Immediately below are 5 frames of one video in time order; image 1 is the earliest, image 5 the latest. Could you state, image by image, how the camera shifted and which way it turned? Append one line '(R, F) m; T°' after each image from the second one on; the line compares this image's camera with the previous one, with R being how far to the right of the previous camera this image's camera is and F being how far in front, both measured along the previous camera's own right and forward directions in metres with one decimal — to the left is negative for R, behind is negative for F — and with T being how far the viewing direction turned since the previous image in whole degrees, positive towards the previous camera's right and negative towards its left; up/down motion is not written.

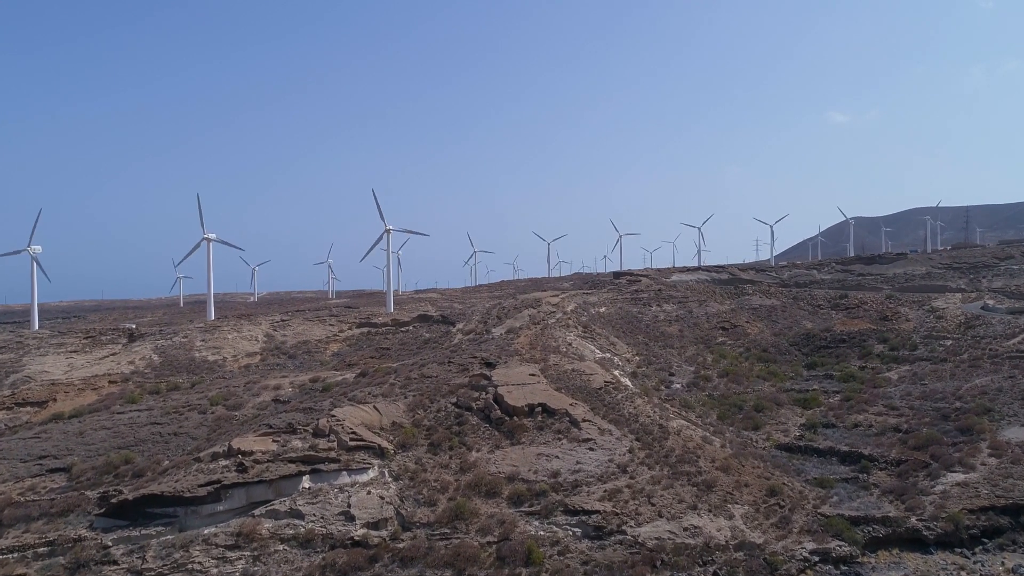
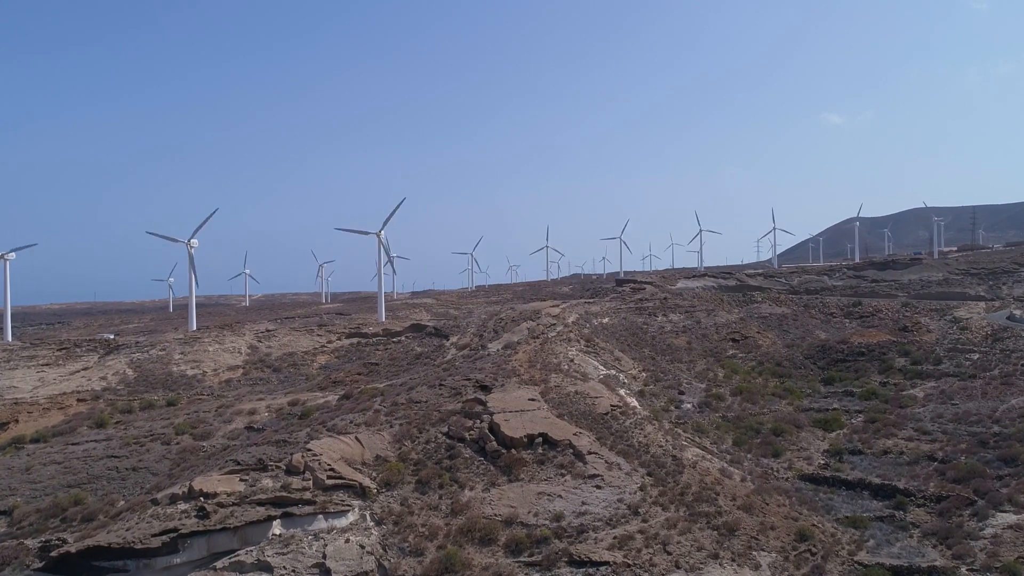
(0.0, +2.6) m; 0°
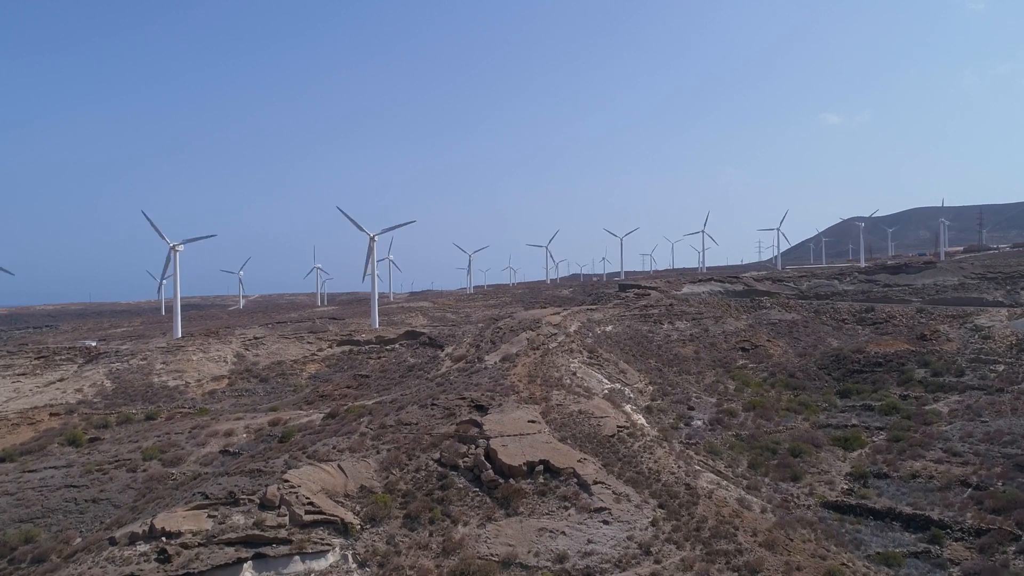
(0.0, +2.1) m; 0°
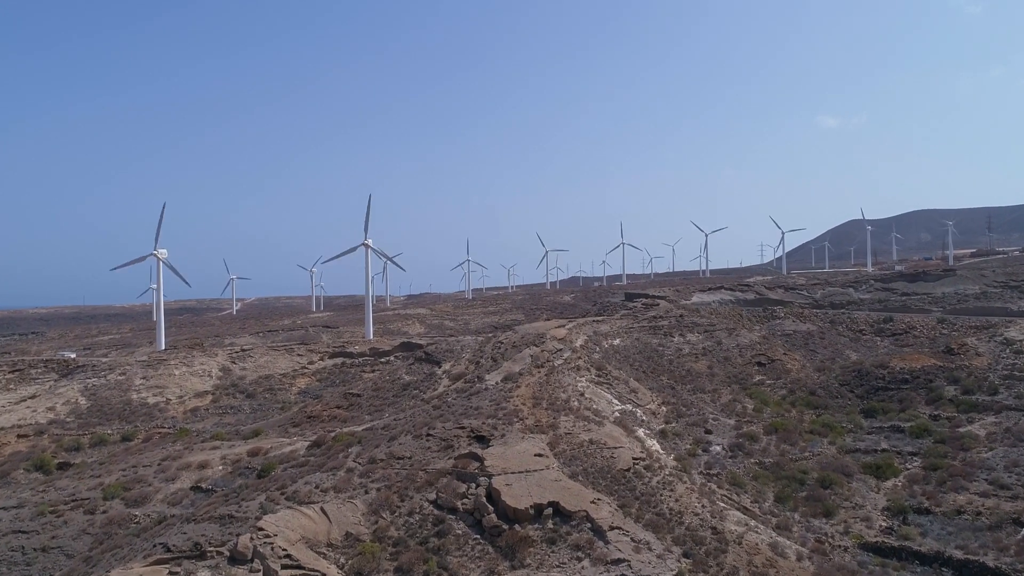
(-0.2, +2.4) m; 0°
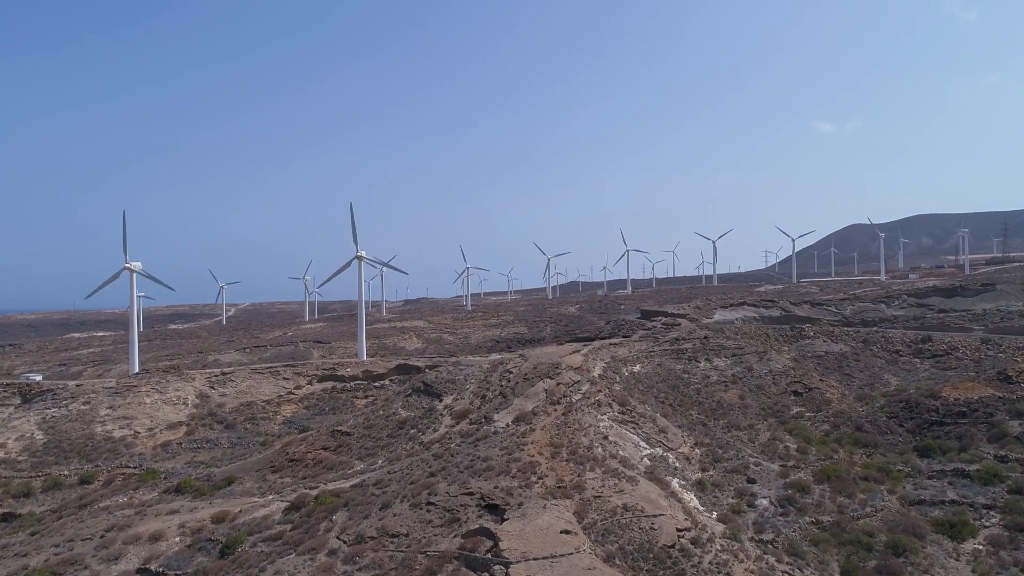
(-0.6, +3.9) m; 0°
